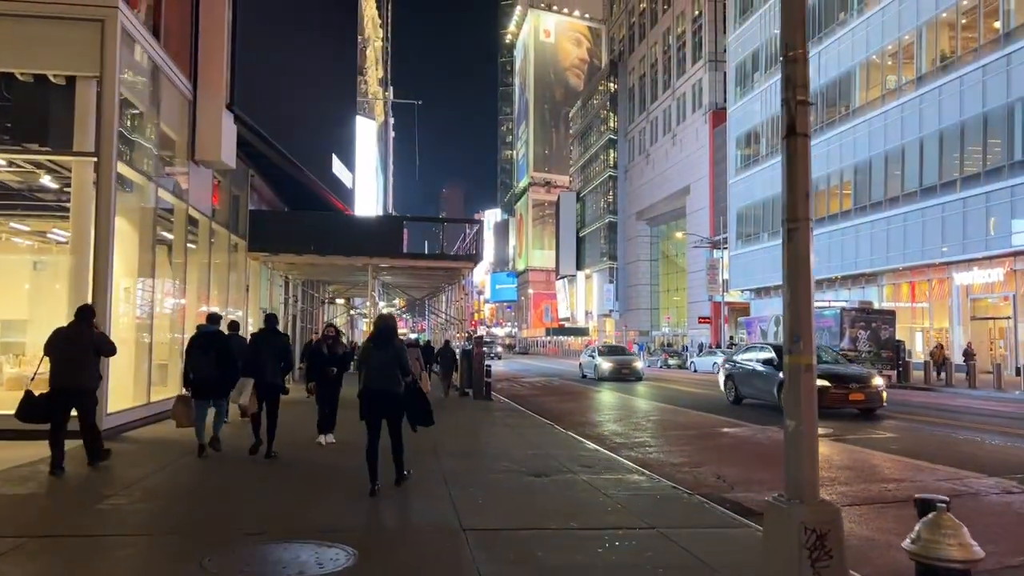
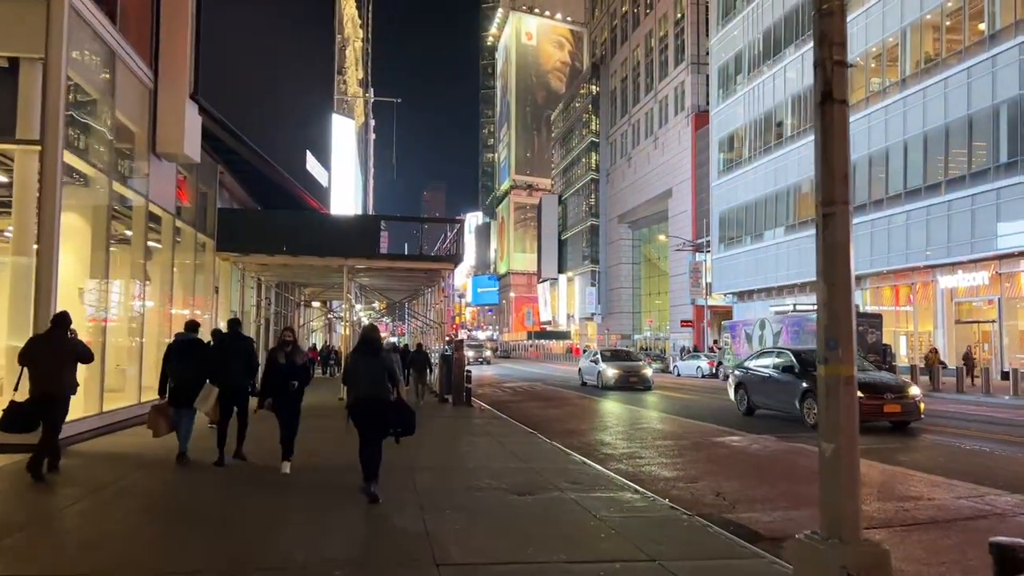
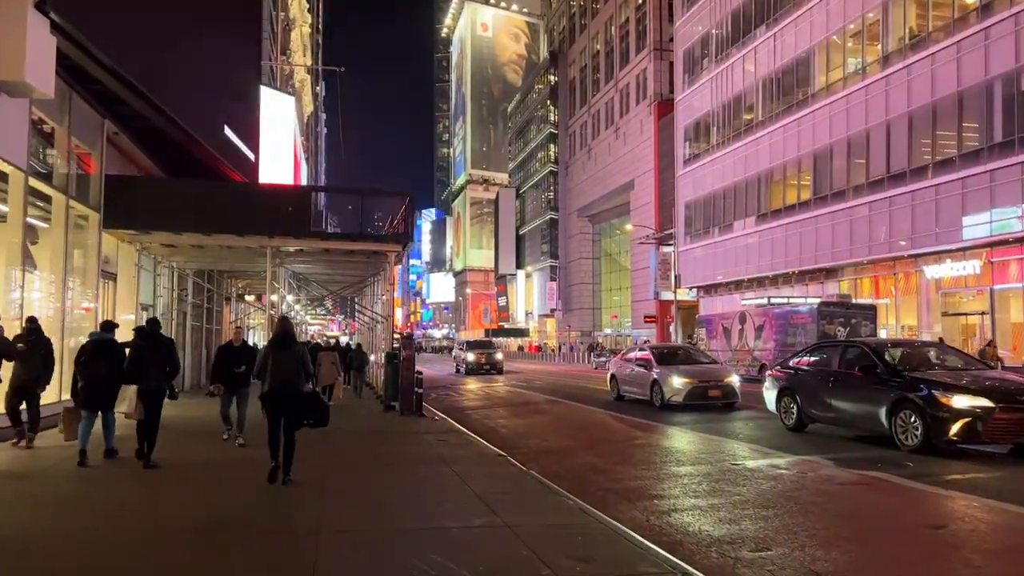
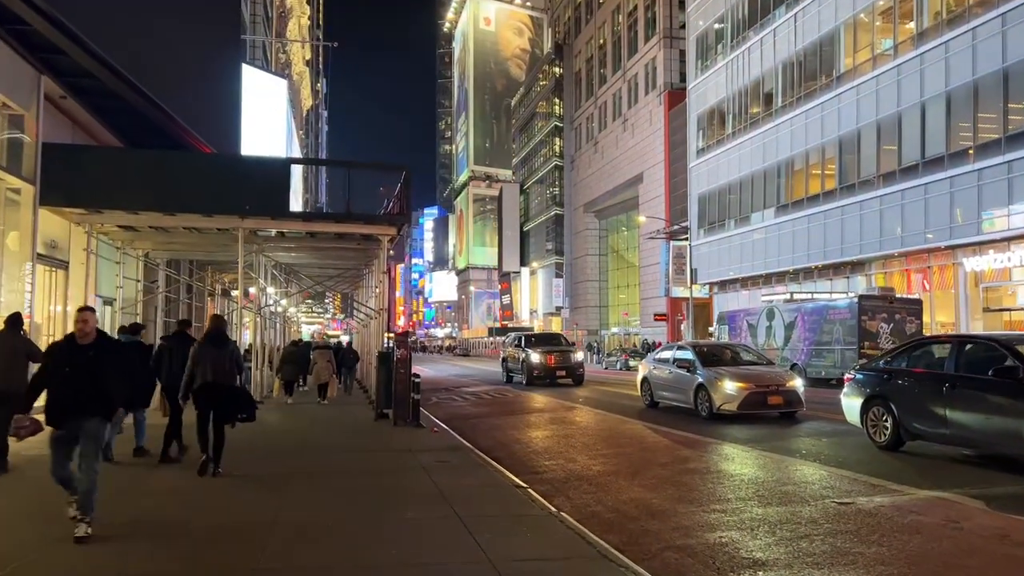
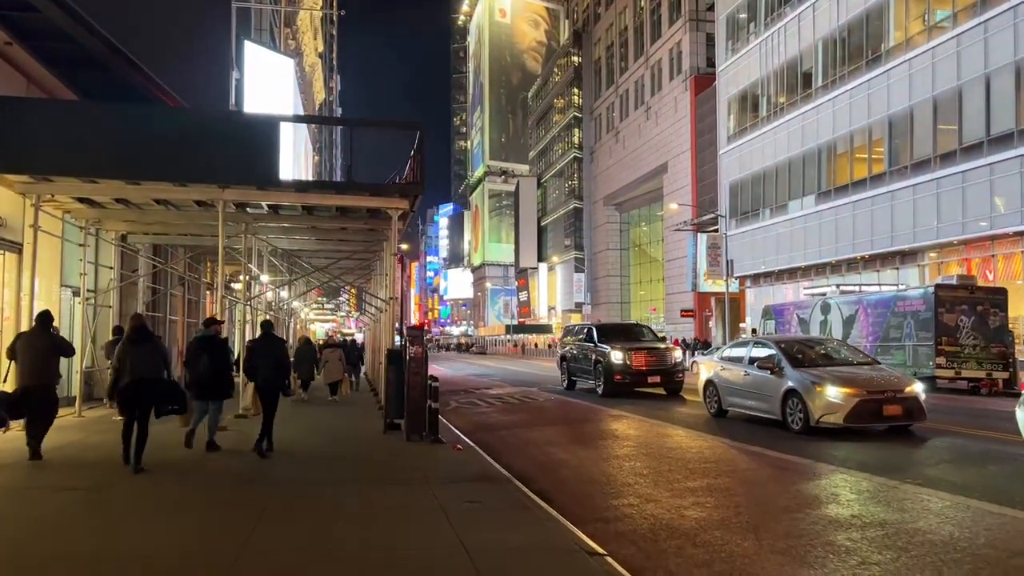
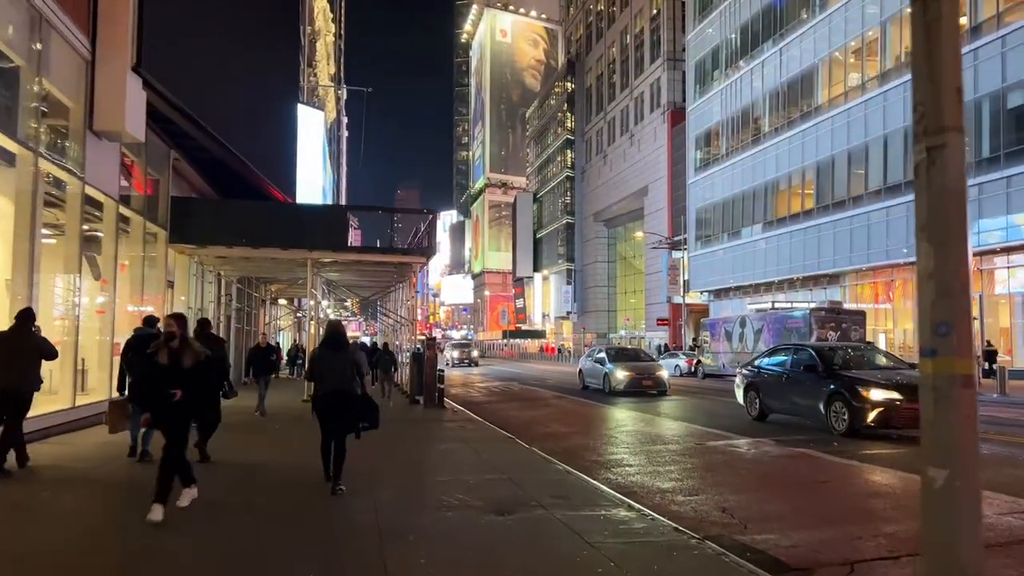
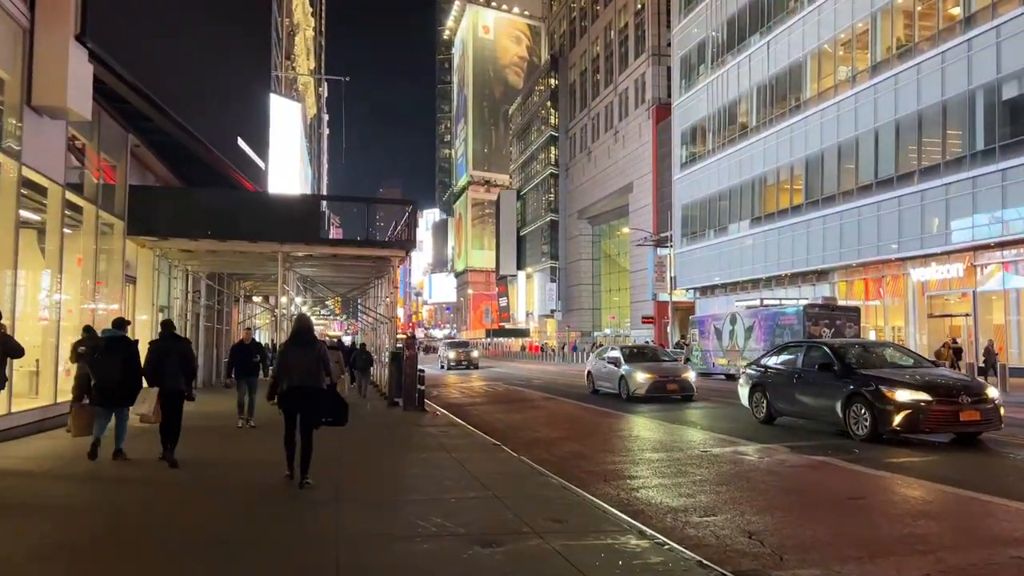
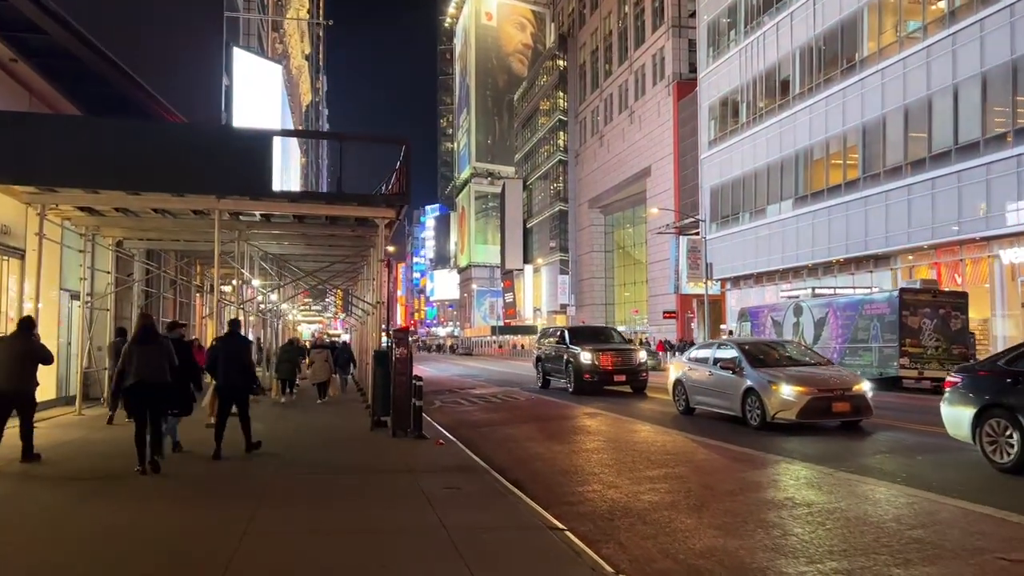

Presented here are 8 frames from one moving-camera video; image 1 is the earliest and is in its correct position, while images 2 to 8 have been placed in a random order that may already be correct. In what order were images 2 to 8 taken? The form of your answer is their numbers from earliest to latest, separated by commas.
2, 6, 7, 3, 4, 8, 5
